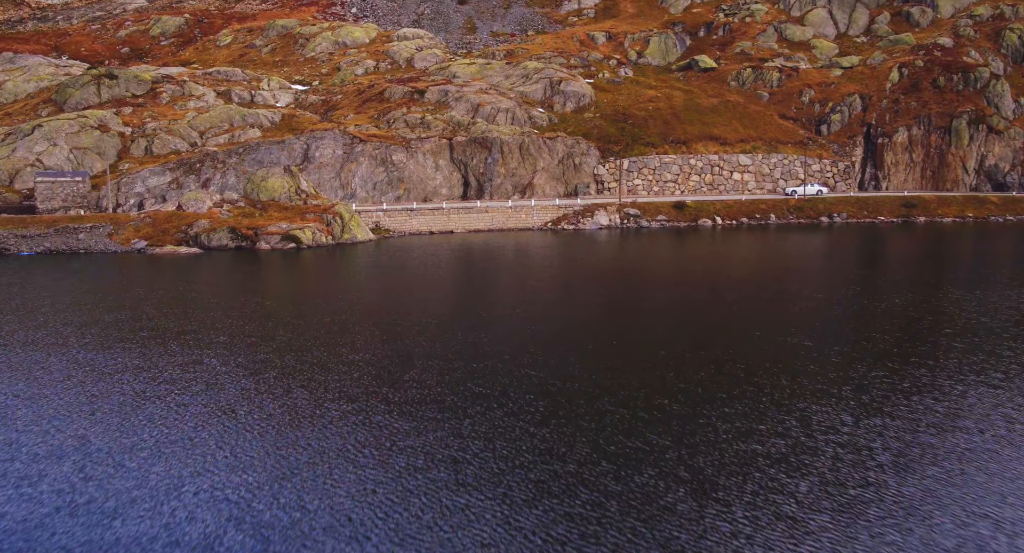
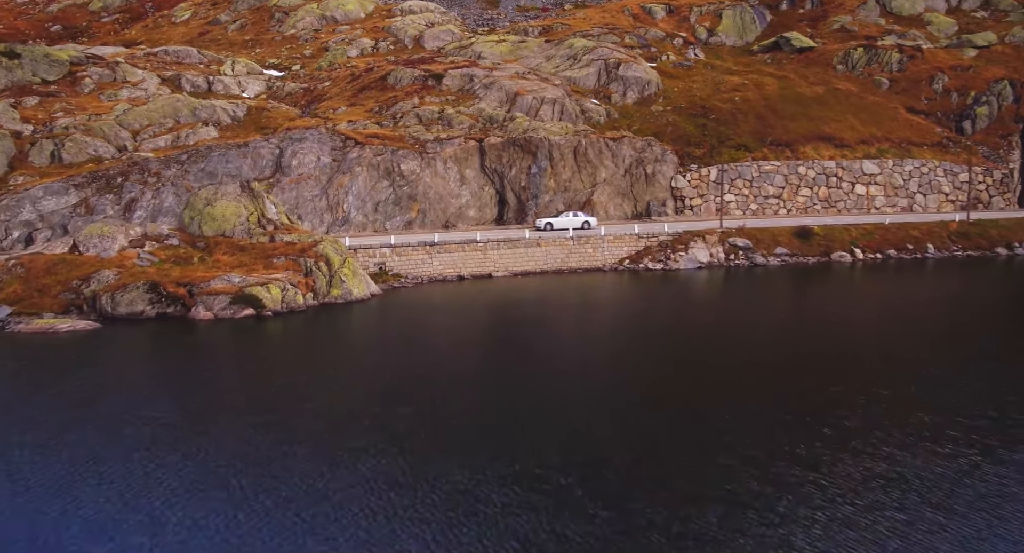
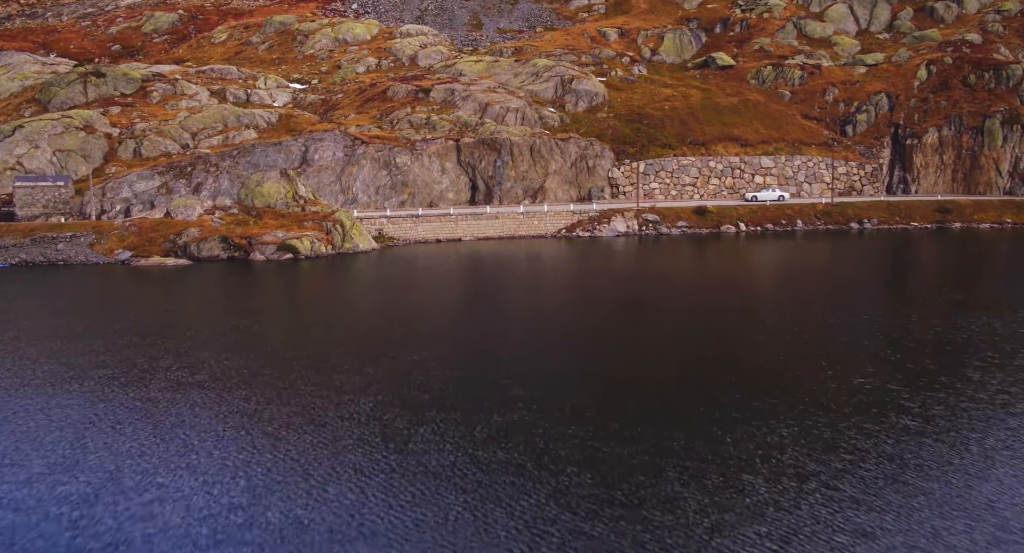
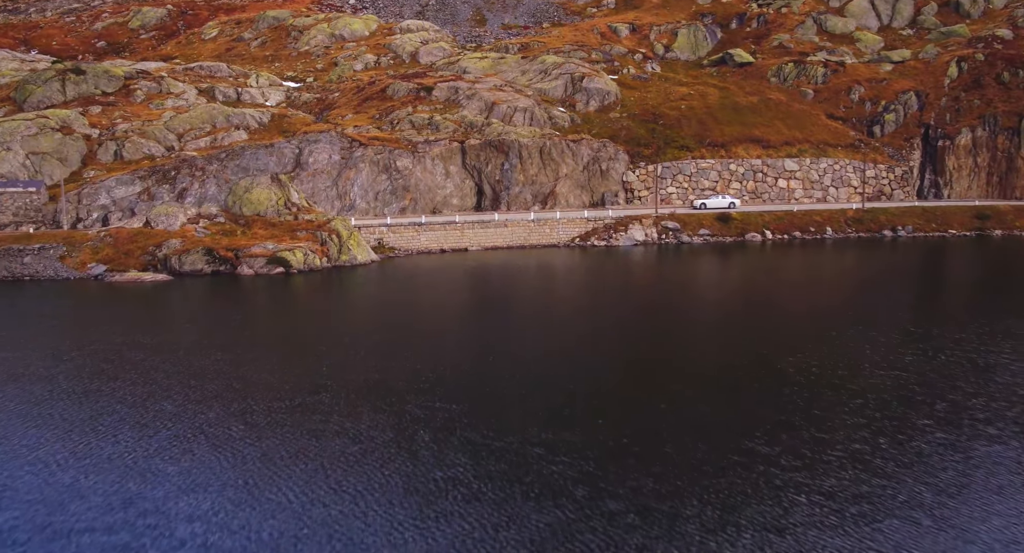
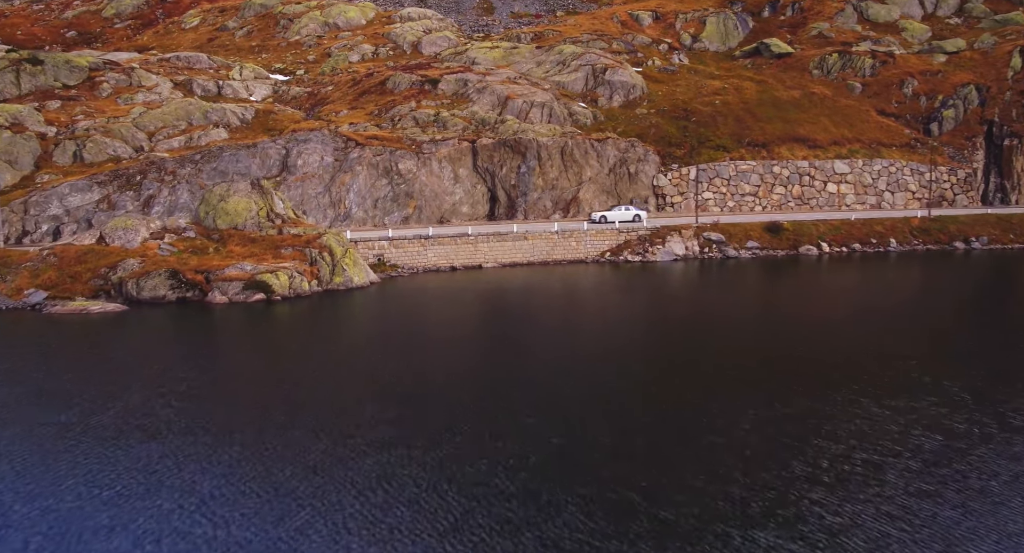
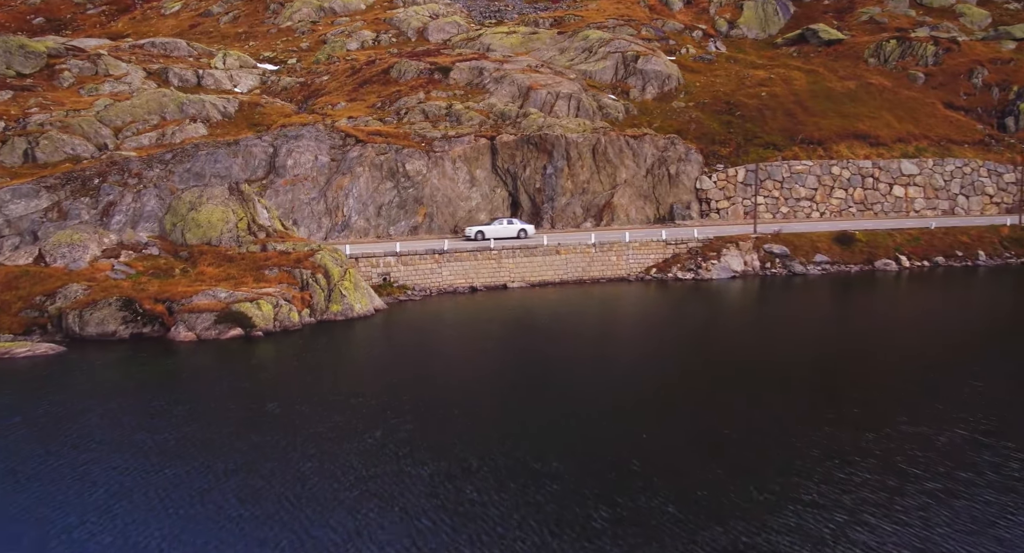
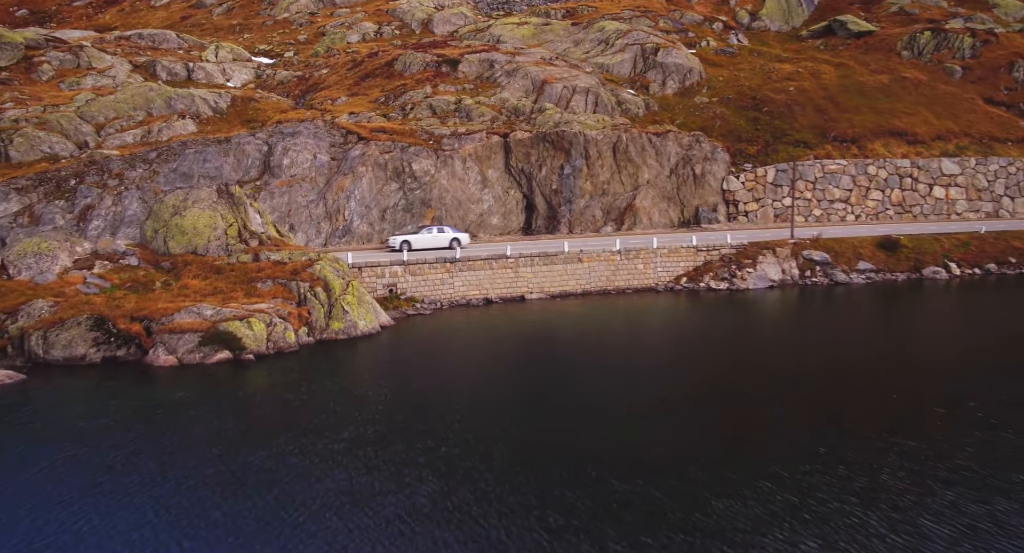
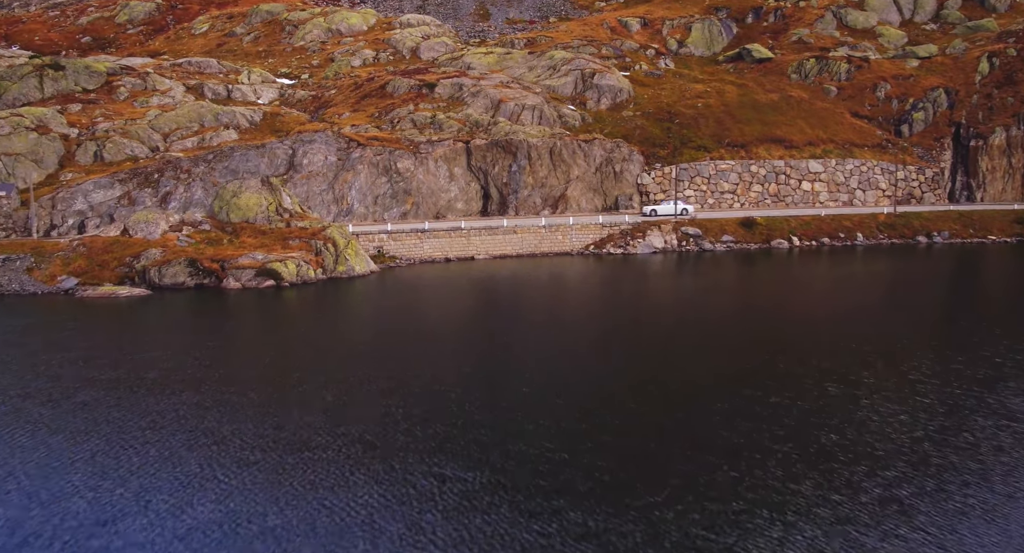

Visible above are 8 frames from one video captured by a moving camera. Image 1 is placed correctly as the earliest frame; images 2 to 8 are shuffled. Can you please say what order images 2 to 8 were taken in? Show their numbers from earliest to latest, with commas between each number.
3, 4, 8, 5, 2, 6, 7
